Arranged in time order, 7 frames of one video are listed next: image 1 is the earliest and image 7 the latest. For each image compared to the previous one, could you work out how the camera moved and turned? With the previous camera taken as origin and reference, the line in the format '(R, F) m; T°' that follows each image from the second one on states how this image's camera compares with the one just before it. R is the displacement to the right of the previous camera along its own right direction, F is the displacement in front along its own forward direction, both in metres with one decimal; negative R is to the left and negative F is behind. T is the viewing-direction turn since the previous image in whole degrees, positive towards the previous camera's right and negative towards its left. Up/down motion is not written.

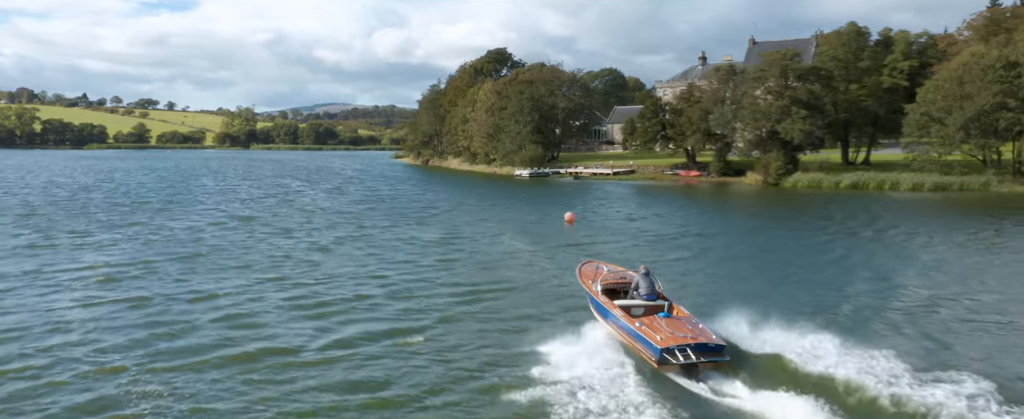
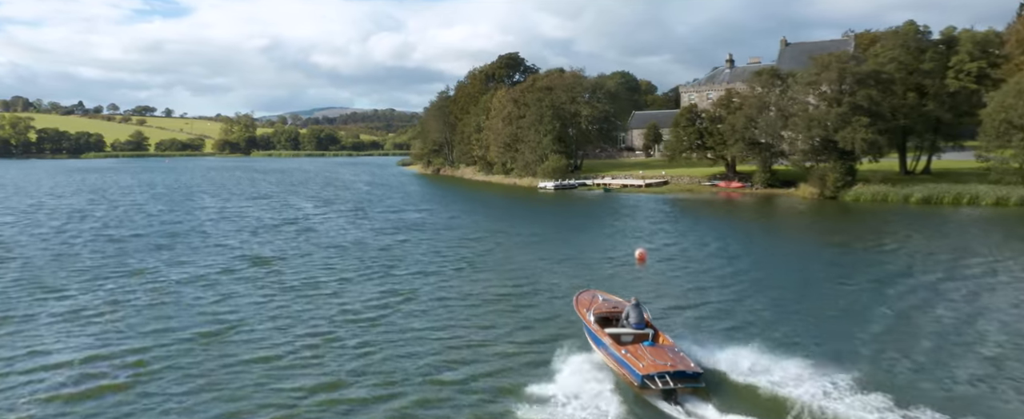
(-2.6, +5.1) m; 0°
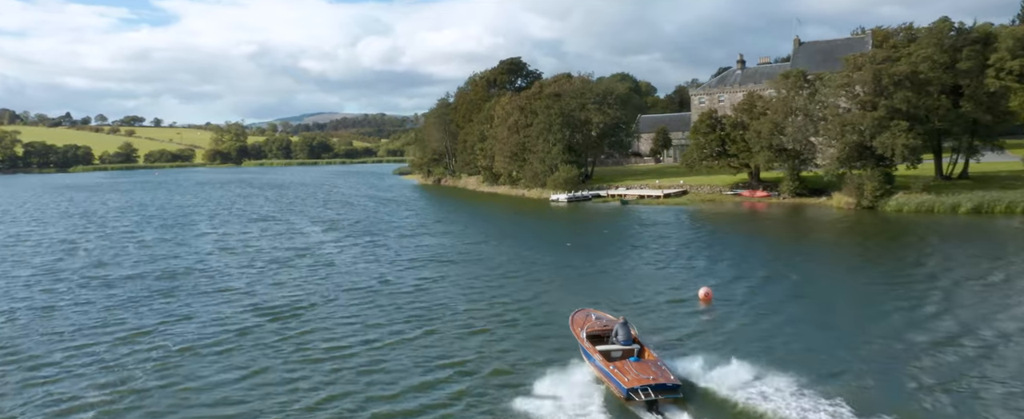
(-2.0, +3.3) m; +1°
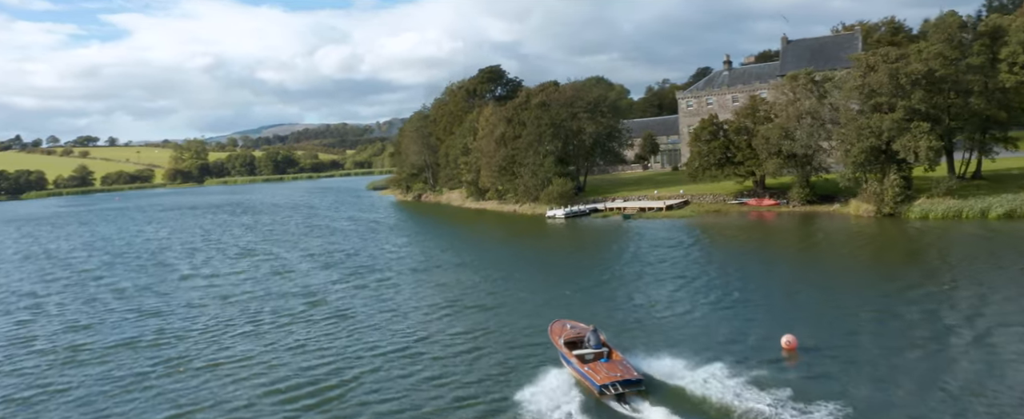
(-2.7, +3.3) m; +3°
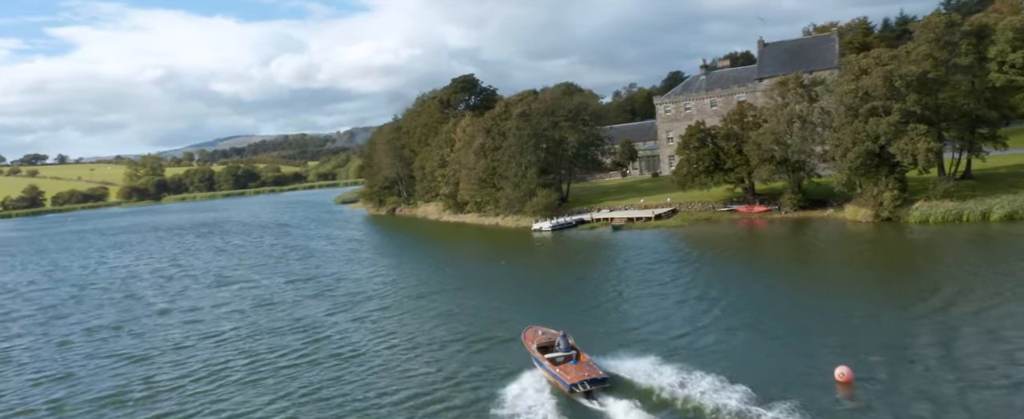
(-2.0, +1.9) m; +3°
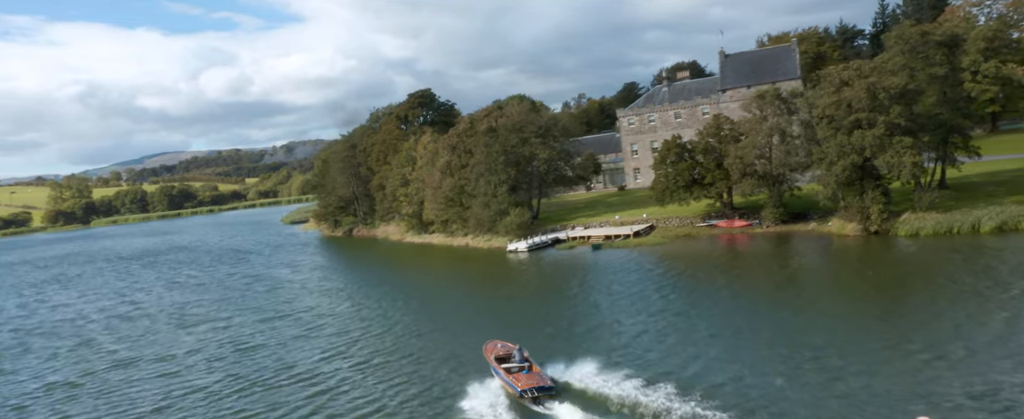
(-2.9, +2.3) m; +5°
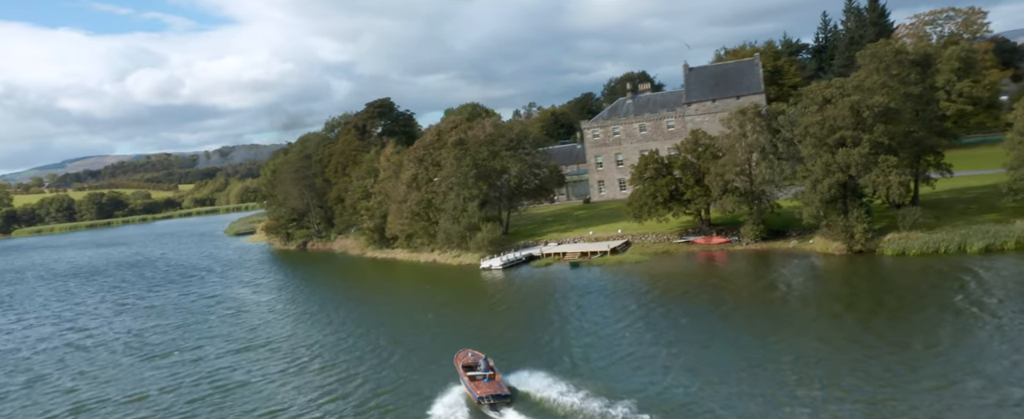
(-2.8, +2.0) m; +5°
